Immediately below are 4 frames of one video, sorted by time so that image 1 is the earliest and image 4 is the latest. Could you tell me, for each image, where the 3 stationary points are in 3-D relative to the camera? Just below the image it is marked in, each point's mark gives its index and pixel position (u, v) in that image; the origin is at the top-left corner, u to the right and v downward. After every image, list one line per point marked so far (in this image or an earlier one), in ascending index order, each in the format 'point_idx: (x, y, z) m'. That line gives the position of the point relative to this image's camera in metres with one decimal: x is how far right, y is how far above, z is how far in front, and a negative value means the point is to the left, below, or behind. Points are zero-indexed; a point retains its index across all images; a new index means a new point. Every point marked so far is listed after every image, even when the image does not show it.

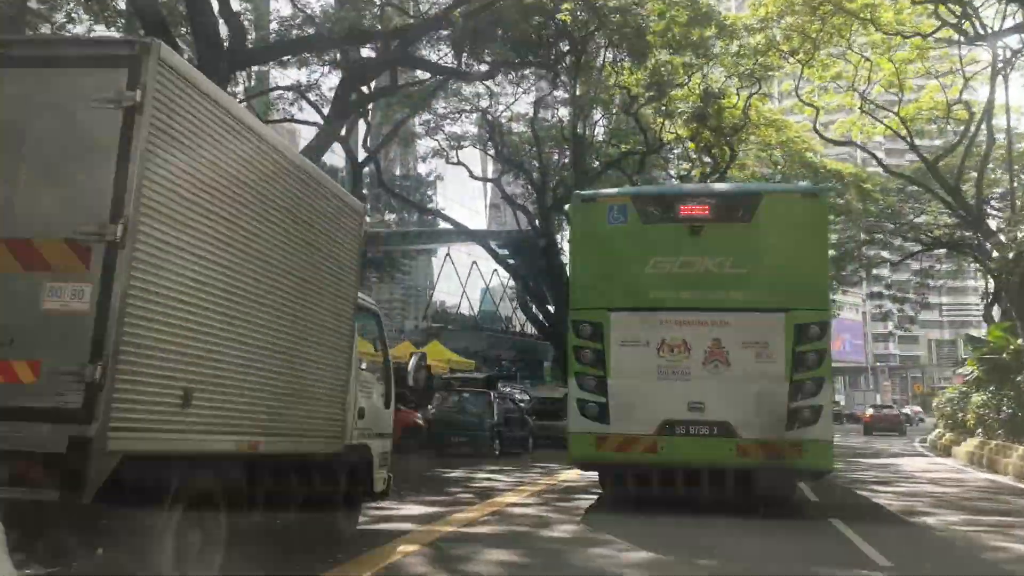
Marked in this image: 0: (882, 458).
0: (+8.1, -3.8, +19.2) m
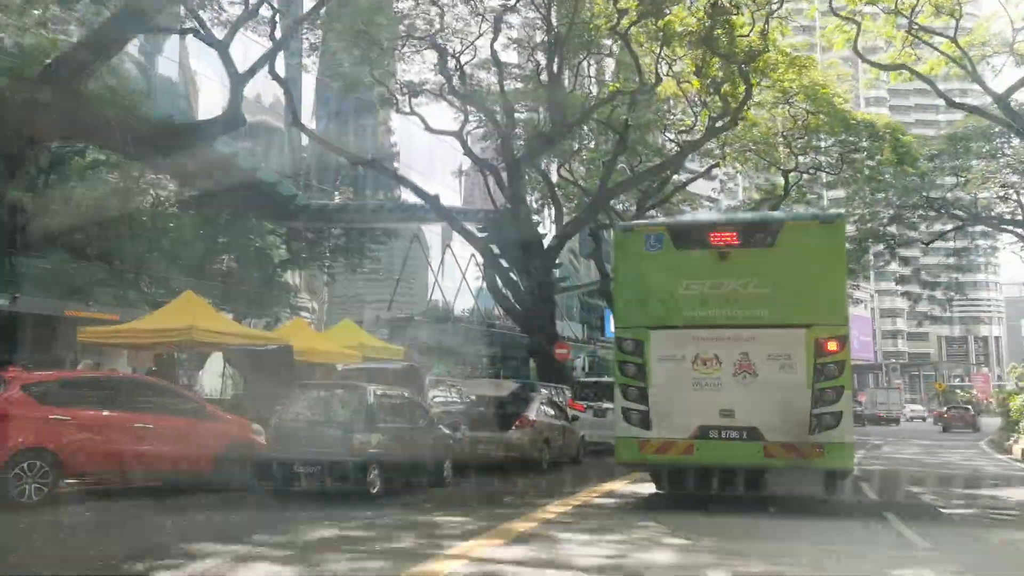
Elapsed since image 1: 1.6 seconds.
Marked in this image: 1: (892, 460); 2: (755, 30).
0: (+7.3, -3.2, +14.6) m
1: (+8.0, -3.6, +18.9) m
2: (+5.1, +5.4, +18.7) m
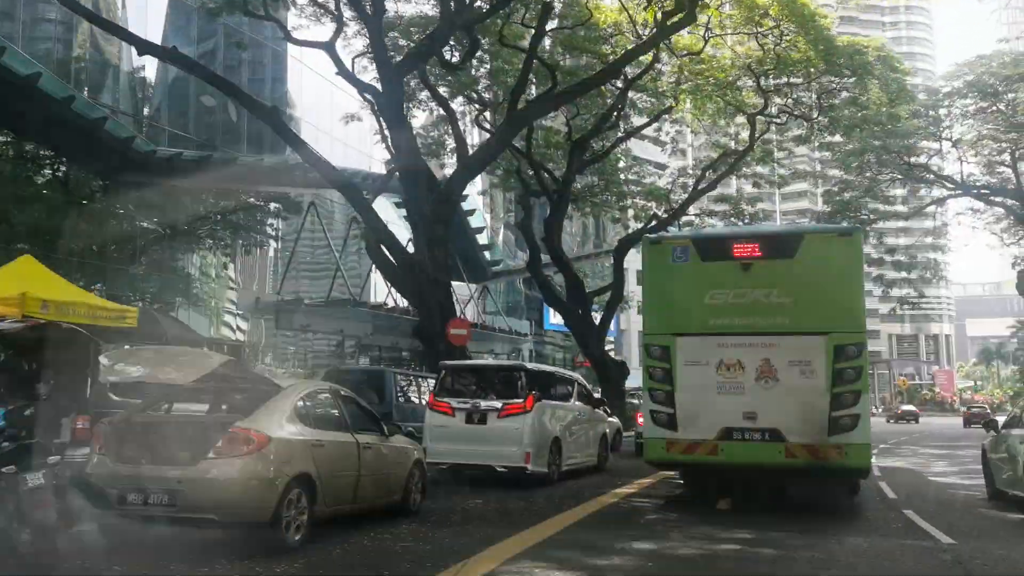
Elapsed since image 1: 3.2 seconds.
0: (+5.7, -2.6, +10.0) m
1: (+6.1, -3.0, +14.2) m
2: (+3.3, +6.1, +13.9) m
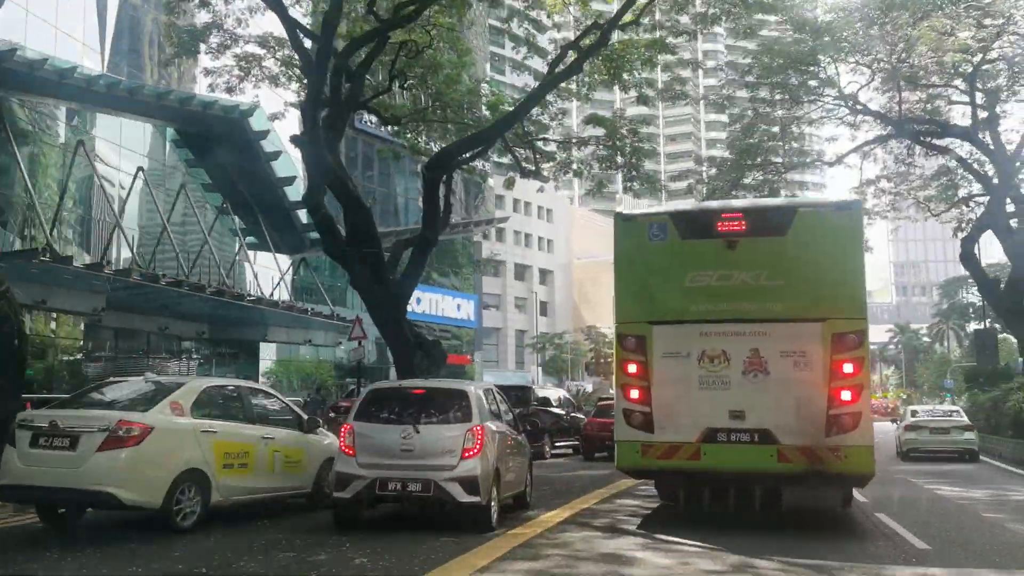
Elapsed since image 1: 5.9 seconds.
0: (+3.2, -1.5, +2.6) m
1: (+3.1, -2.0, +6.9) m
2: (+0.4, +7.1, +6.3) m
